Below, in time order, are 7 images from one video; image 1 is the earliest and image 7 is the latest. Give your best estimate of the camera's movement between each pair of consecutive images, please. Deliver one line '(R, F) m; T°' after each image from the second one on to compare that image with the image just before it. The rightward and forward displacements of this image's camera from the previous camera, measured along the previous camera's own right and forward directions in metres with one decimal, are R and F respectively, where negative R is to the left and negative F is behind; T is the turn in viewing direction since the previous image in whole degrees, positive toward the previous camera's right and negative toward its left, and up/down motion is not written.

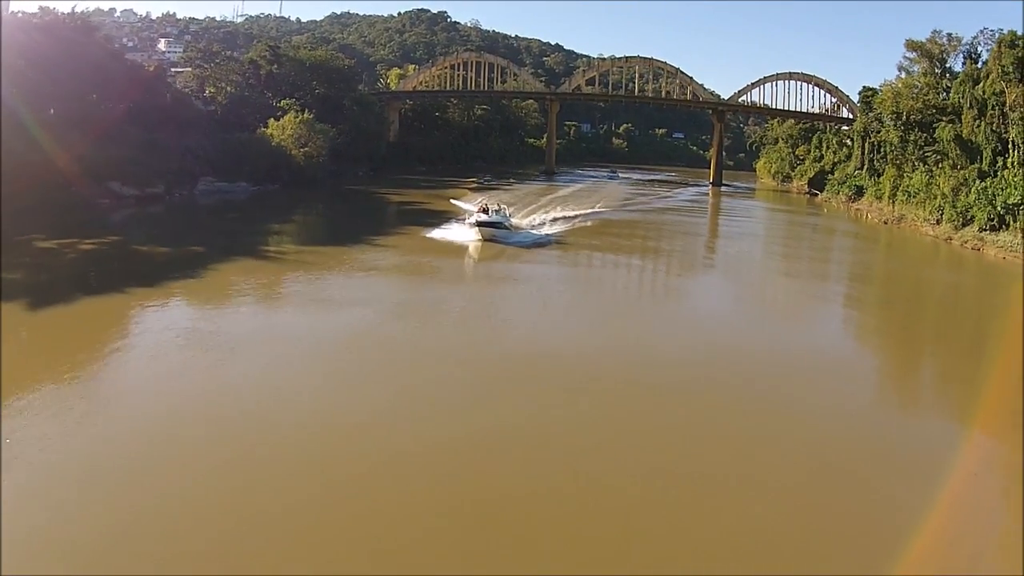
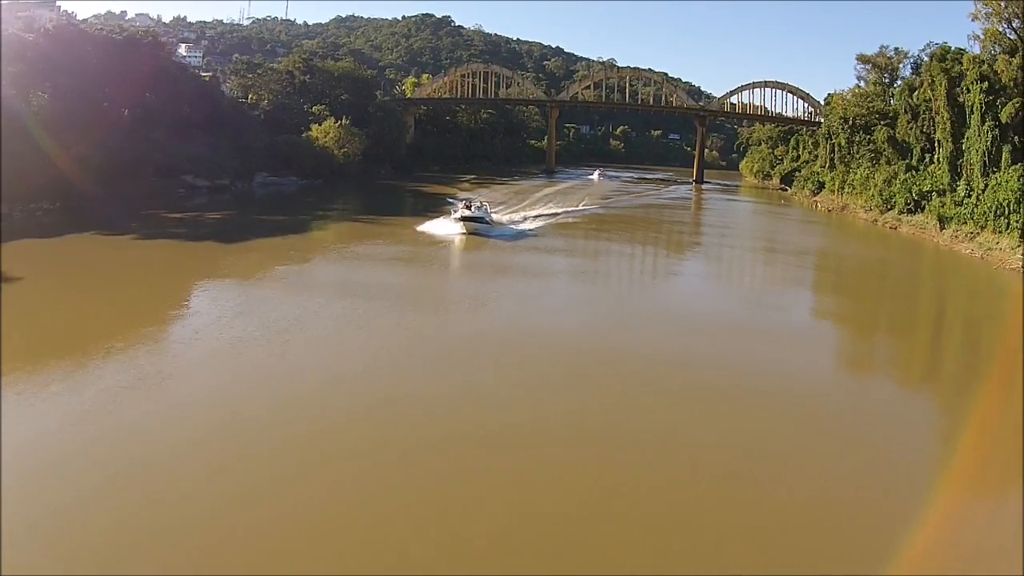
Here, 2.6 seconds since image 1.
(0.0, -2.3) m; 0°
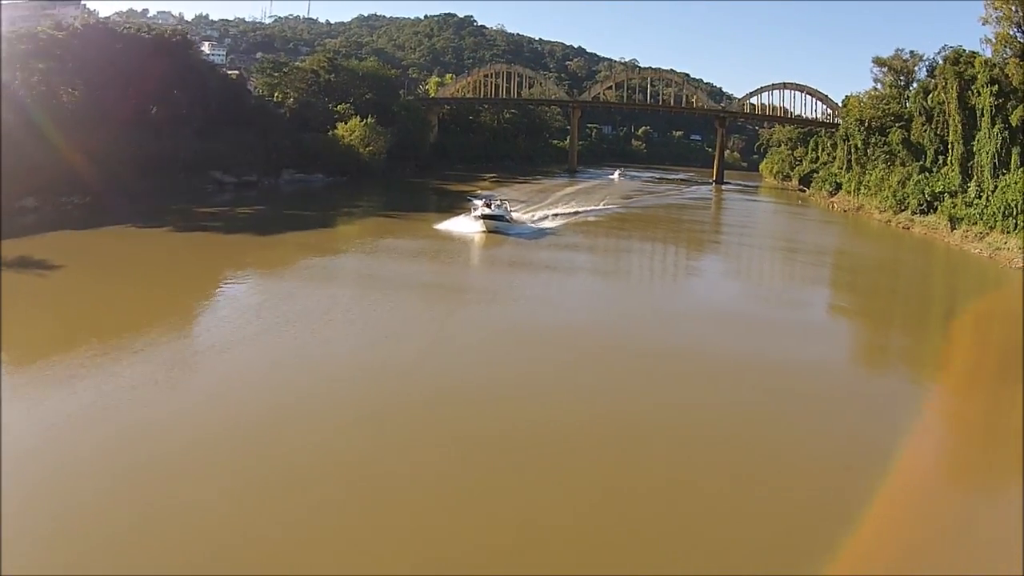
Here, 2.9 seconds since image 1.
(0.0, -0.4) m; -1°
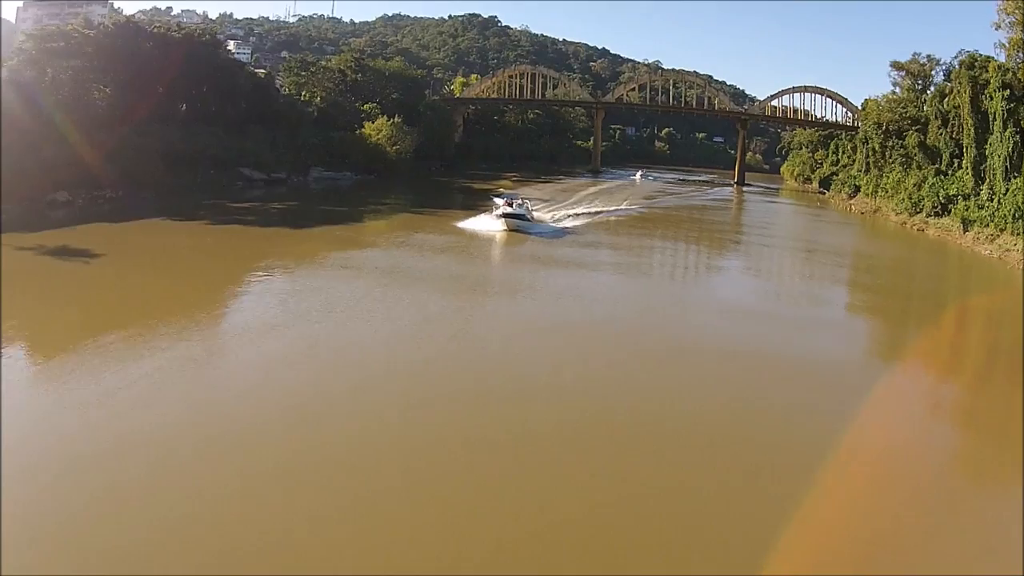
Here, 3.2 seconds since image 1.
(0.0, -0.4) m; -2°
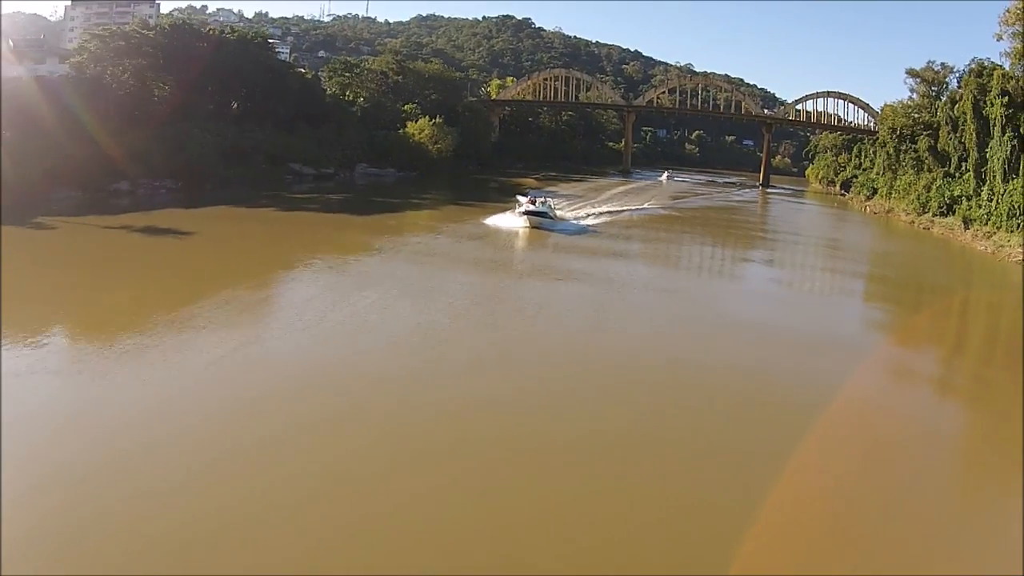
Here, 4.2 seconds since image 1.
(0.0, -1.1) m; -2°
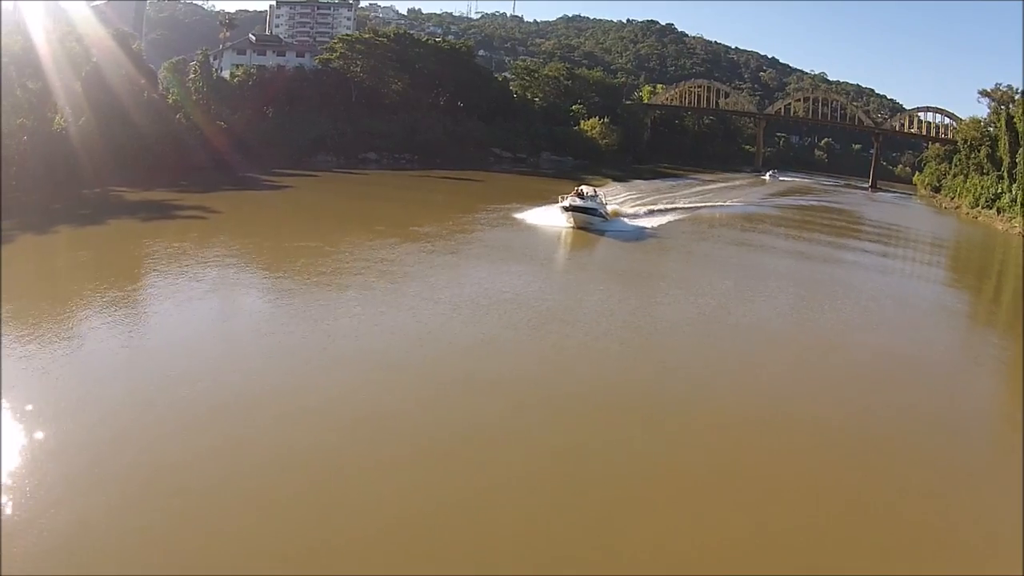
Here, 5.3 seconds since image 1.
(-0.4, -5.6) m; -8°
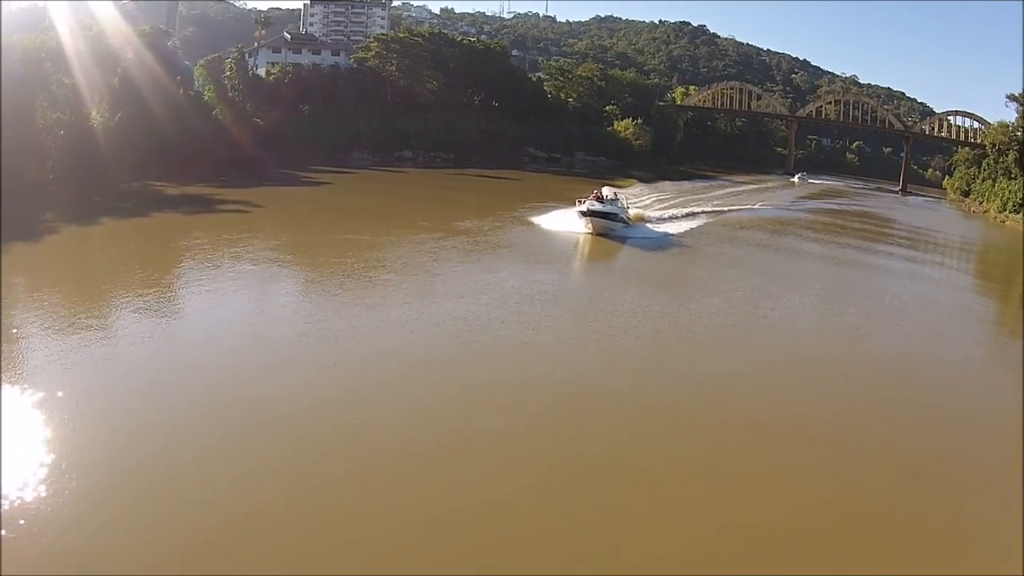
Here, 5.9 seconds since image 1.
(-0.1, -0.6) m; -2°
